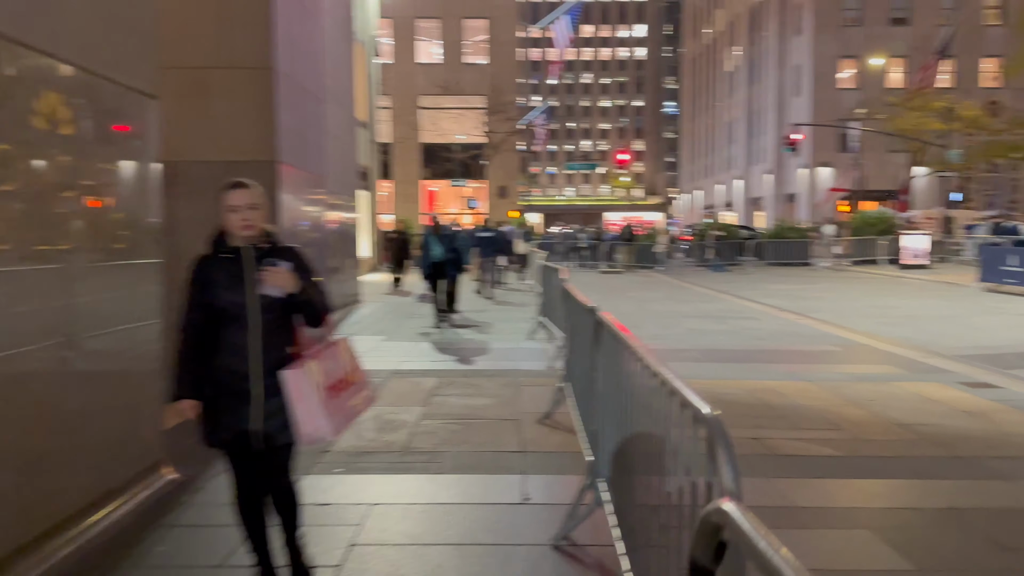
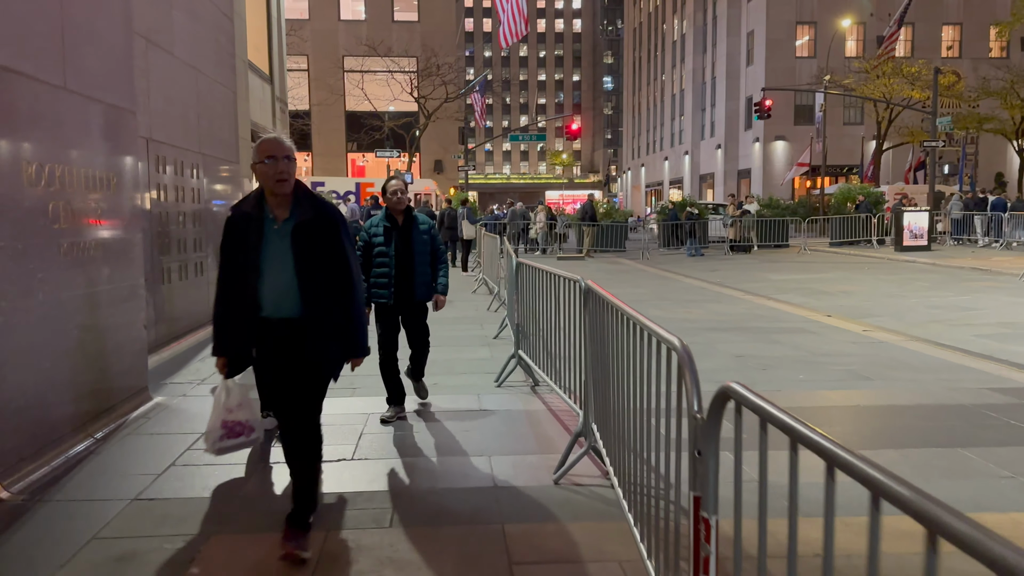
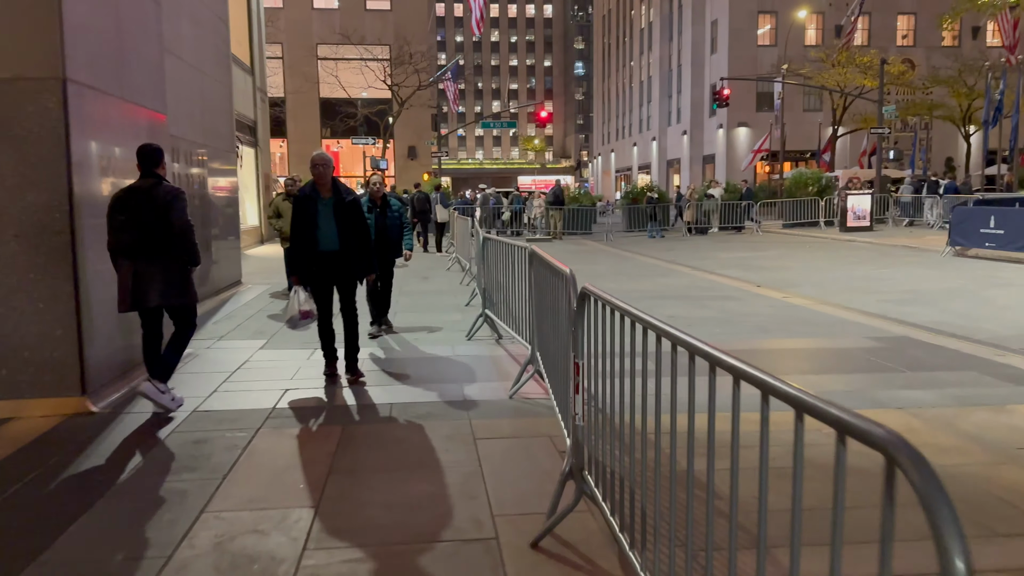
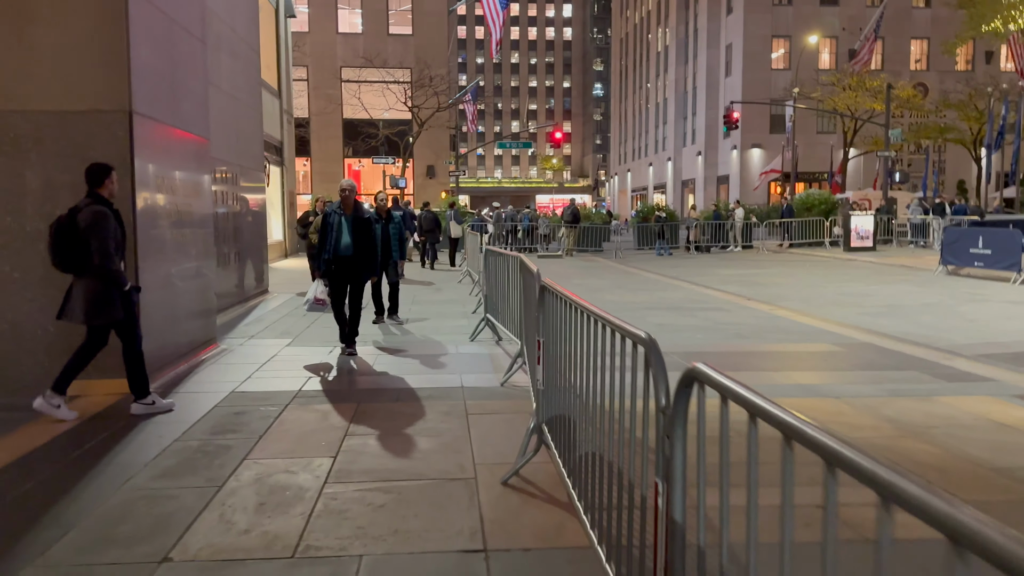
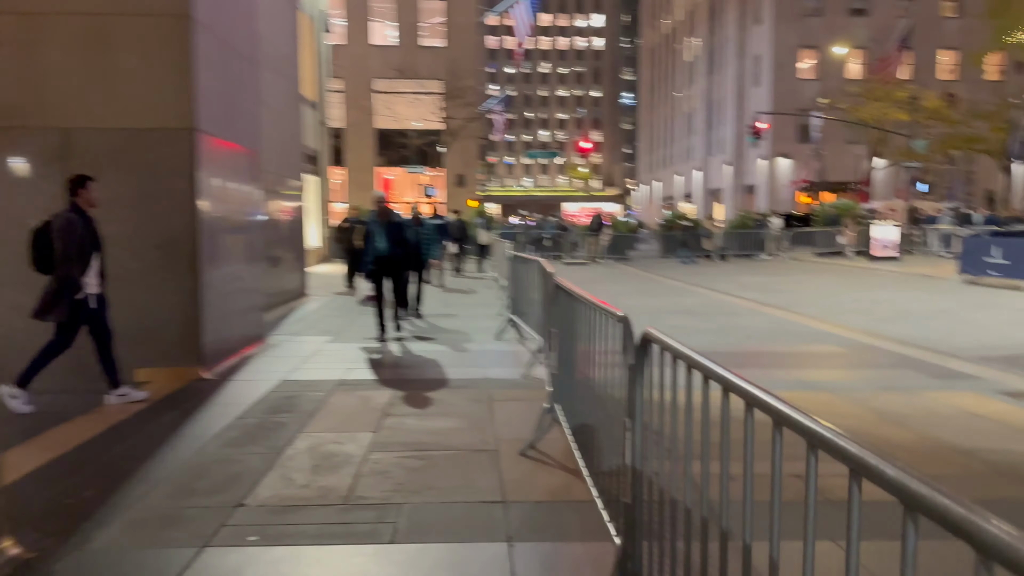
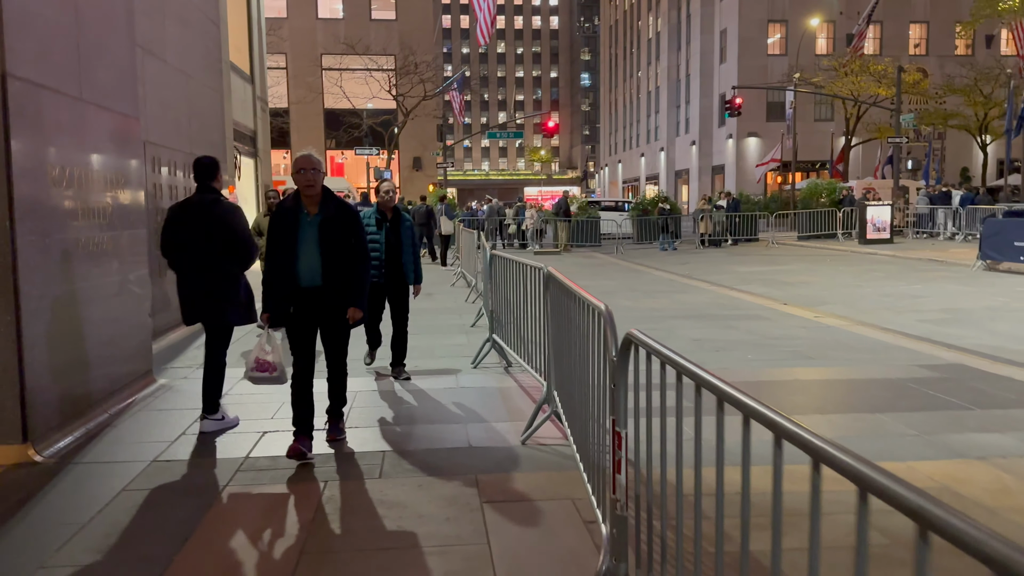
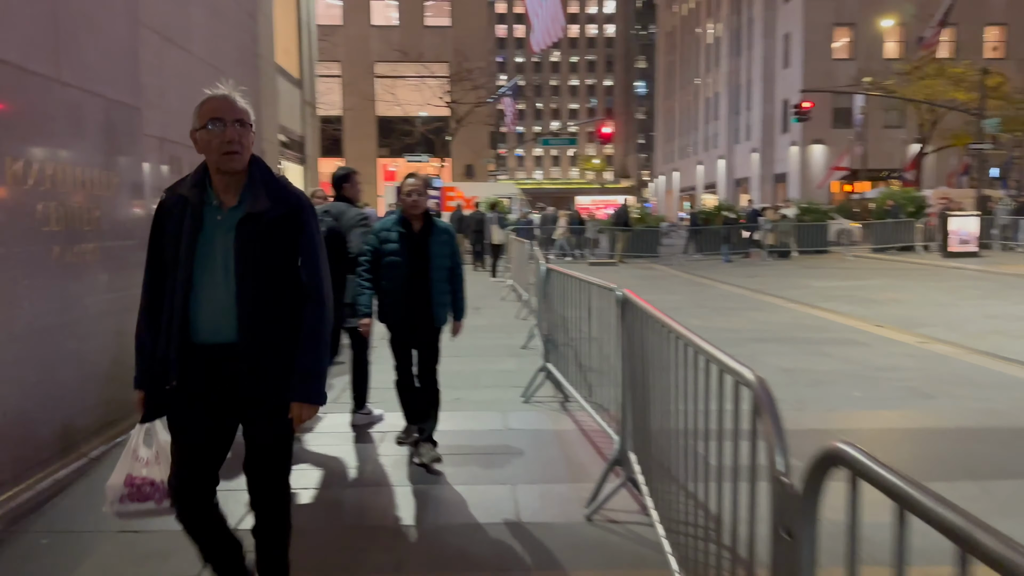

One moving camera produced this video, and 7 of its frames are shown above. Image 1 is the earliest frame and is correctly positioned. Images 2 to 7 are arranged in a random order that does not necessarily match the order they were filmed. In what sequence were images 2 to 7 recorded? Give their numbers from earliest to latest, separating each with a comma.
5, 4, 3, 6, 2, 7
